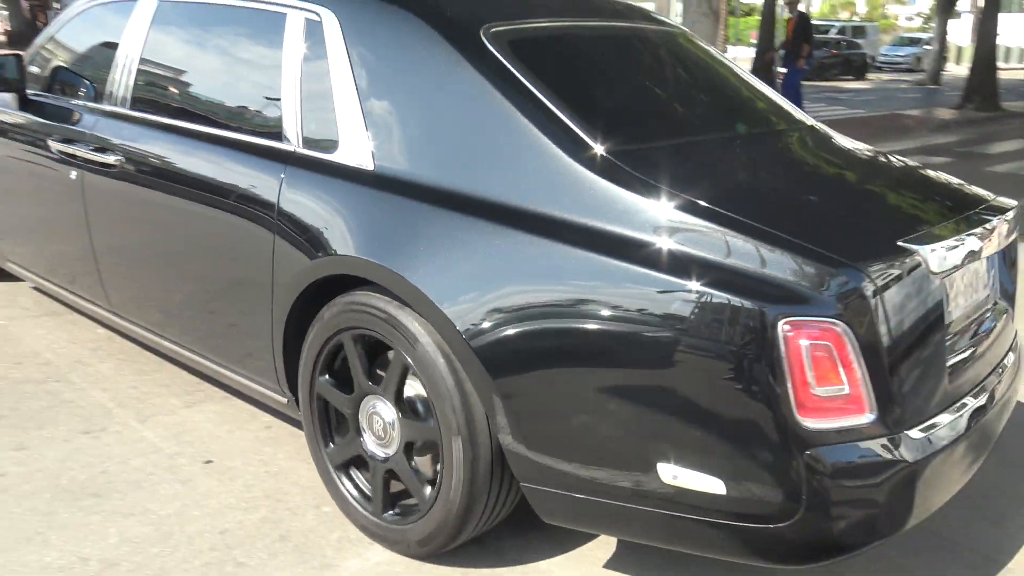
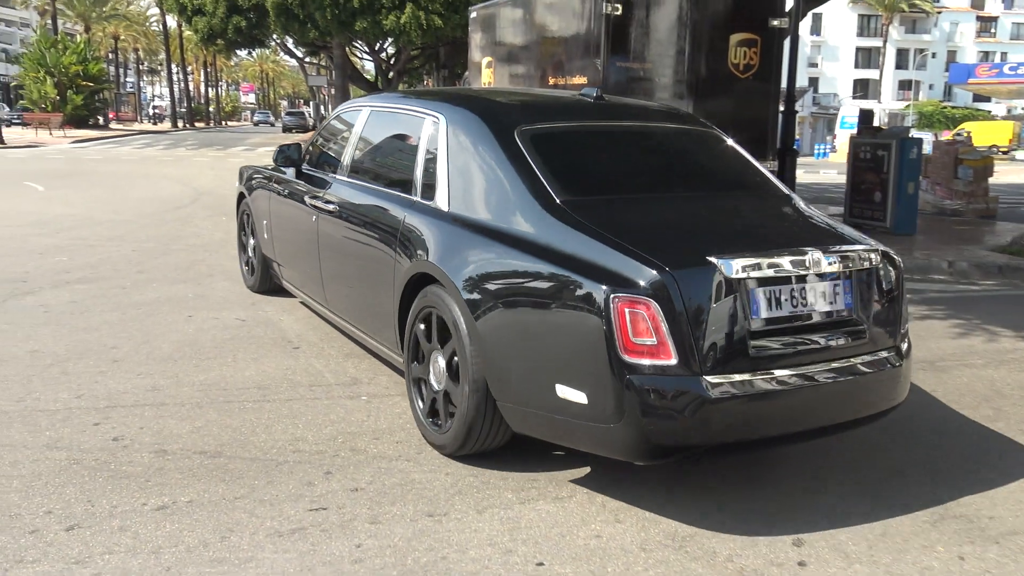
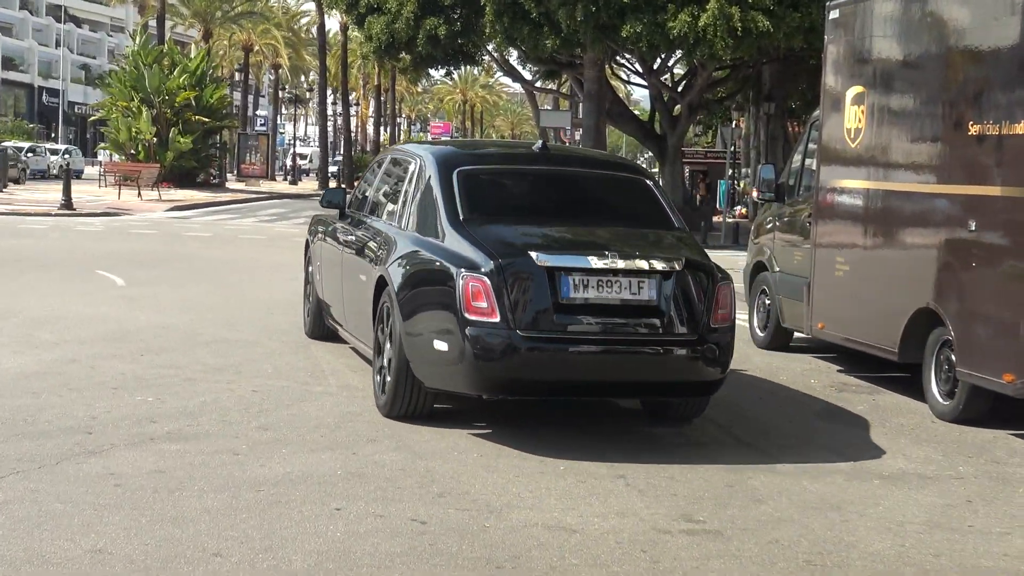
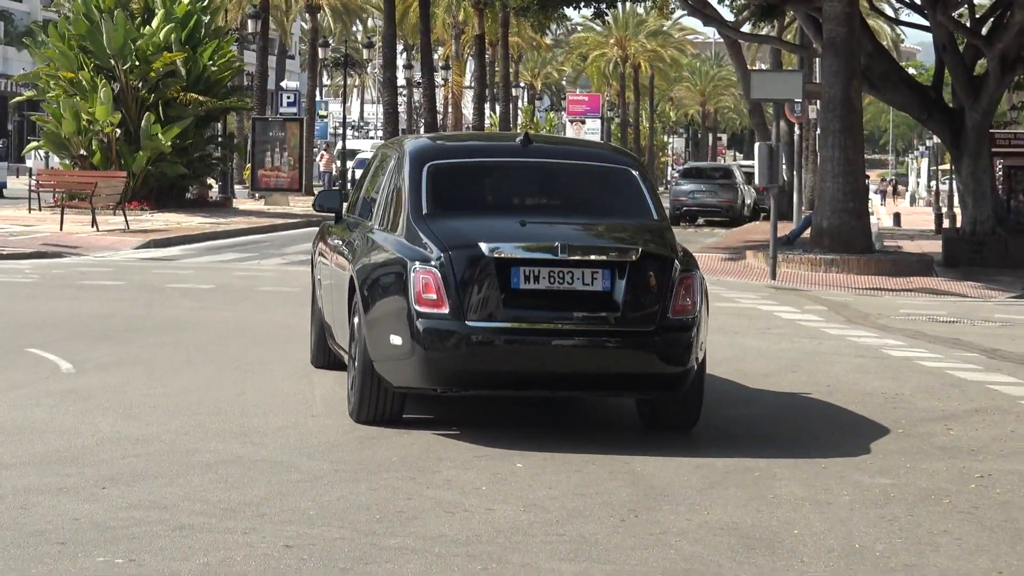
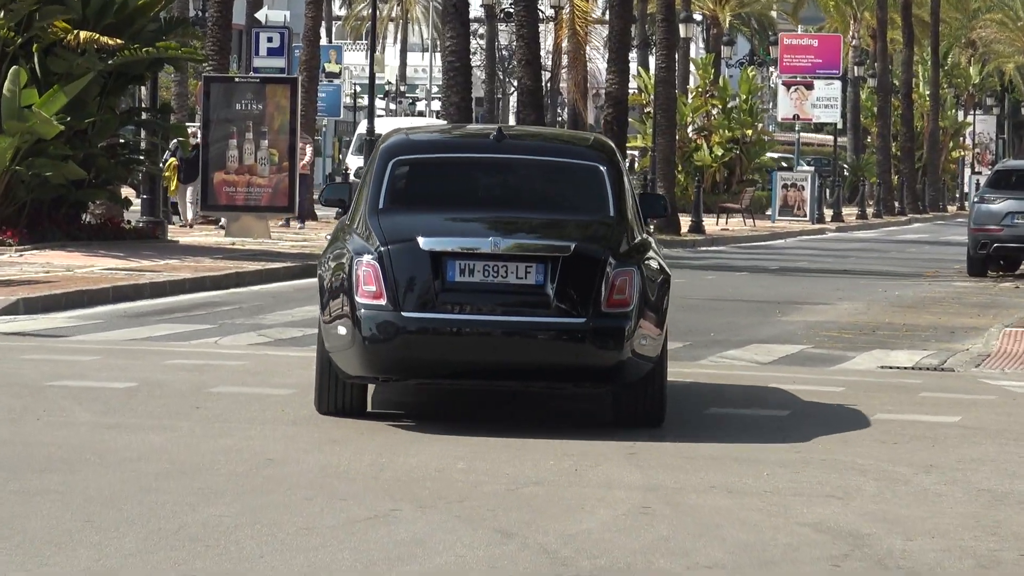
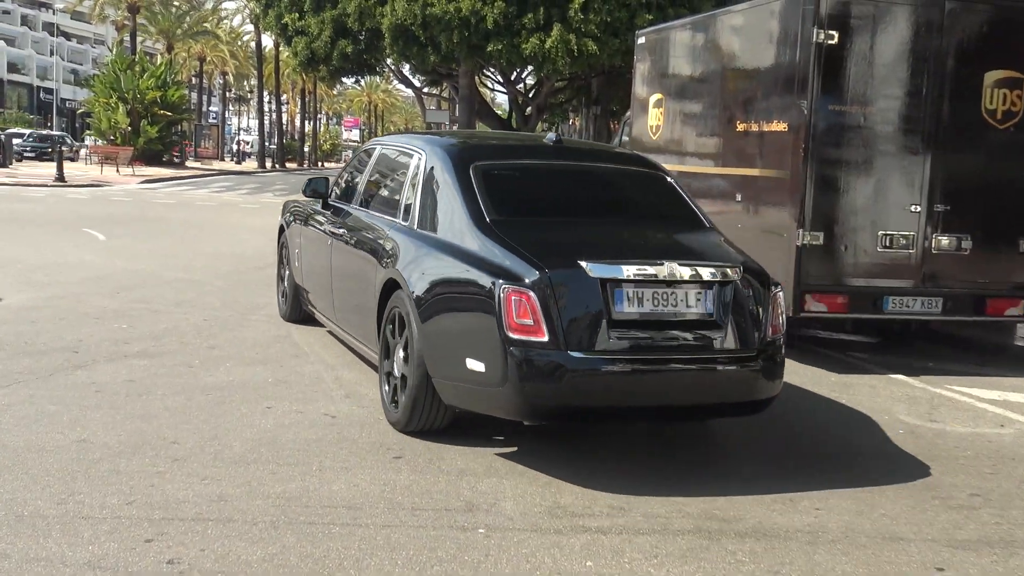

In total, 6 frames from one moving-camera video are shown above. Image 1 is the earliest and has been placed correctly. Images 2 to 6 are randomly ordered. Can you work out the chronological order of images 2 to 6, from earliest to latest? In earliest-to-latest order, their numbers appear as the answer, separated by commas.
2, 6, 3, 4, 5
